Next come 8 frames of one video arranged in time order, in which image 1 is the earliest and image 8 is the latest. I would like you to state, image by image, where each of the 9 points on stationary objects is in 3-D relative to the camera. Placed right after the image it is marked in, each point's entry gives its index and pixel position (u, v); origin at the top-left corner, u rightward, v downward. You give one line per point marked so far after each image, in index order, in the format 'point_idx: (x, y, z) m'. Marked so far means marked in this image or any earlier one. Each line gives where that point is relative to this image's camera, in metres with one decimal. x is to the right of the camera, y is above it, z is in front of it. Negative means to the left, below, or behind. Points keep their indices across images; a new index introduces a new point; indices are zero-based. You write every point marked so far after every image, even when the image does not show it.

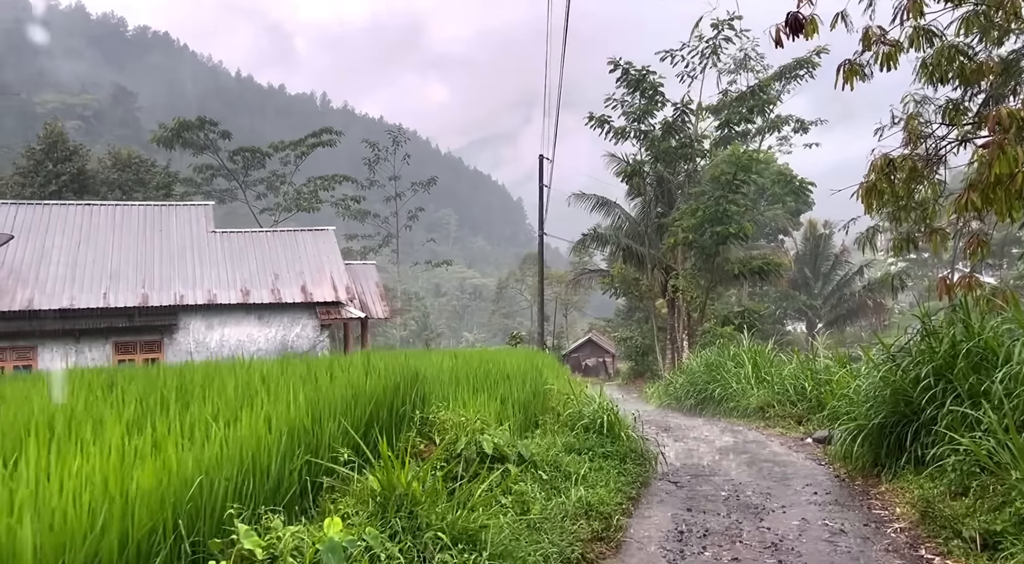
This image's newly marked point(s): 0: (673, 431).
0: (+1.5, -1.4, +7.9) m
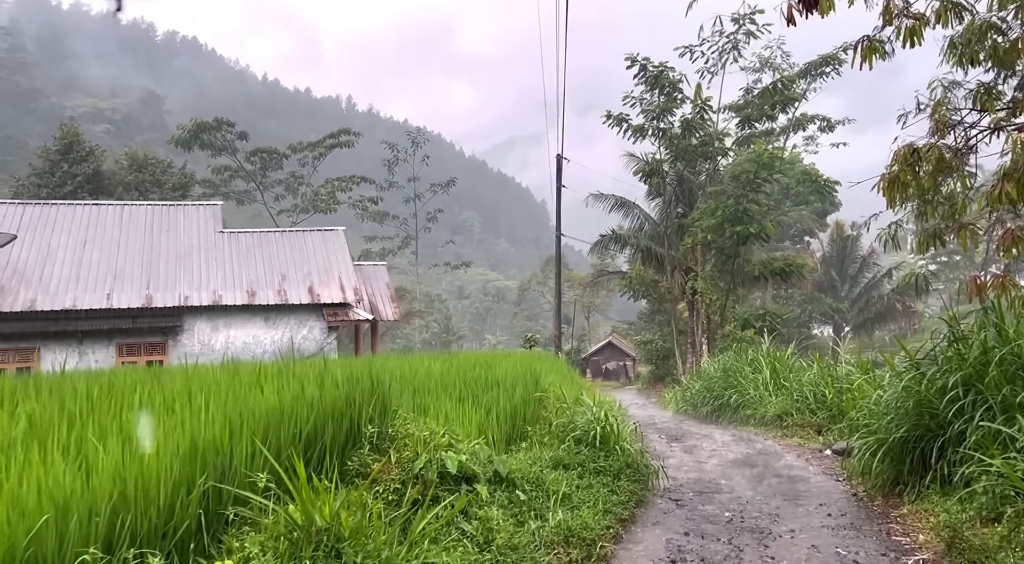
0: (+1.5, -1.4, +7.5) m
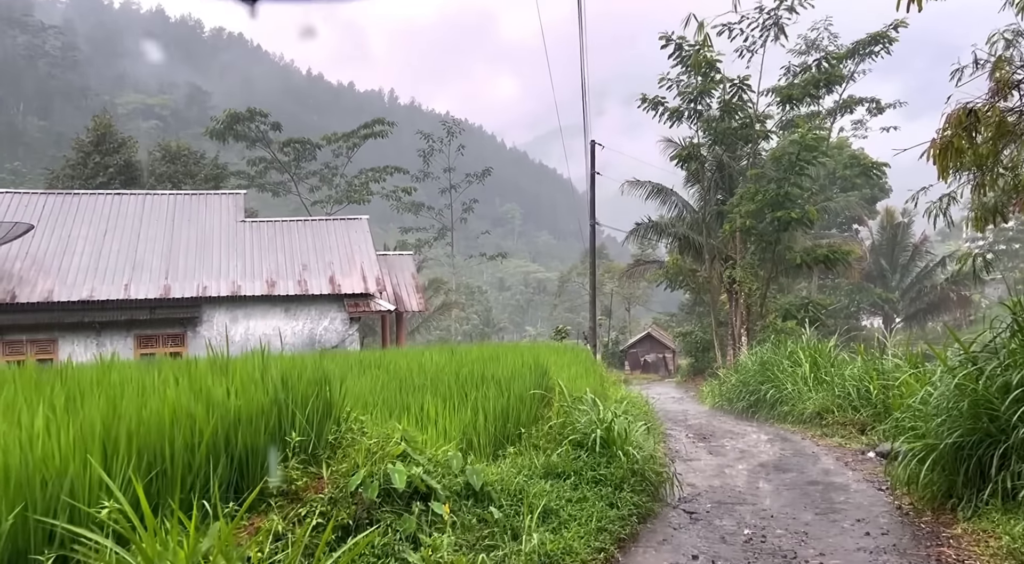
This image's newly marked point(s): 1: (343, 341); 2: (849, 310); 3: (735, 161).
0: (+1.7, -1.3, +6.9) m
1: (-2.6, -0.9, +12.5) m
2: (+7.4, -0.6, +18.3) m
3: (+3.9, +2.1, +14.3) m
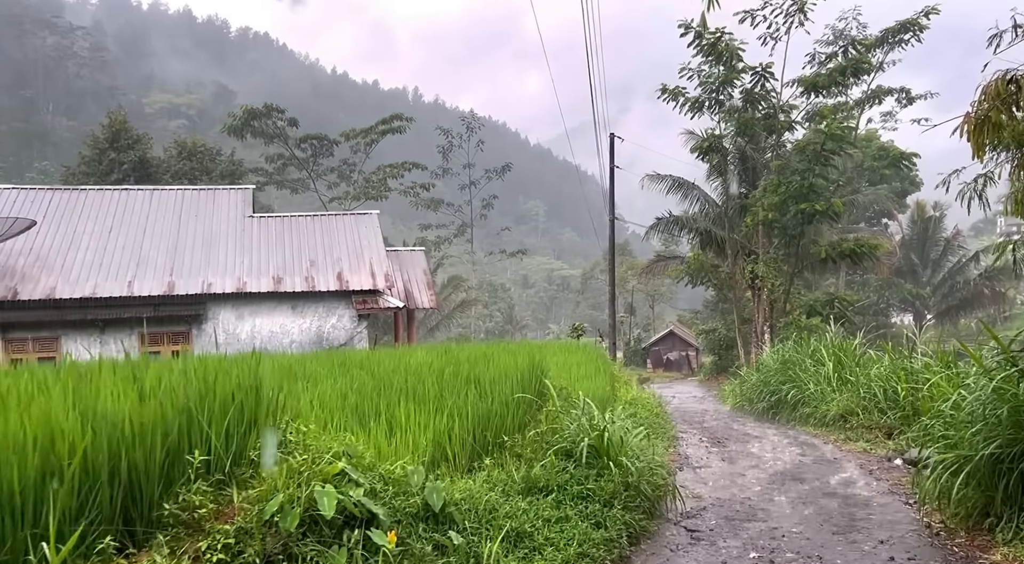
0: (+1.7, -1.3, +6.5) m
1: (-2.4, -0.8, +12.2) m
2: (+7.8, -0.5, +17.6) m
3: (+4.1, +2.2, +13.8) m
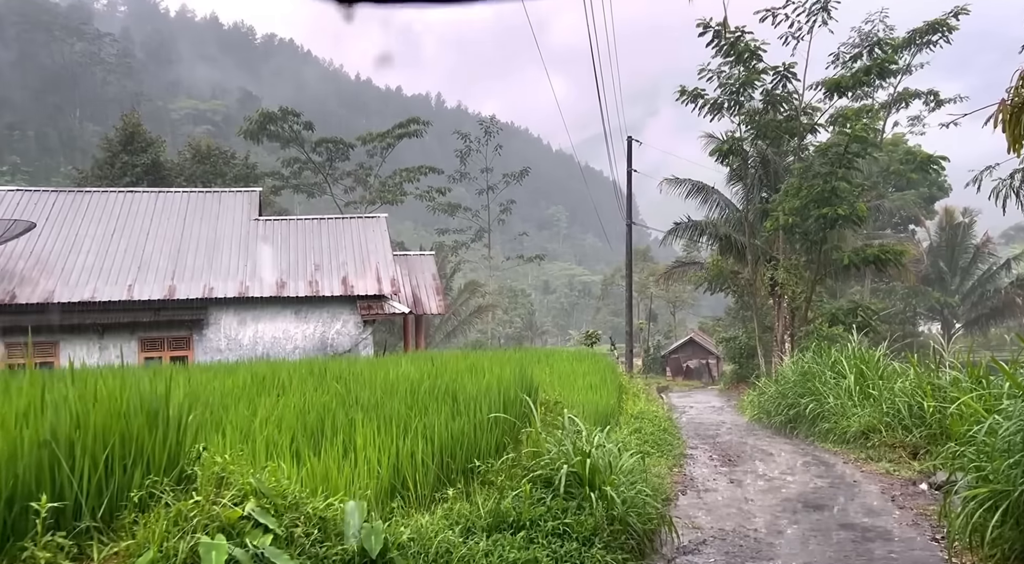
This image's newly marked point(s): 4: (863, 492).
0: (+1.6, -1.3, +6.0) m
1: (-2.2, -0.9, +11.9) m
2: (+8.1, -0.7, +17.0) m
3: (+4.3, +2.0, +13.3) m
4: (+2.1, -1.3, +5.0) m
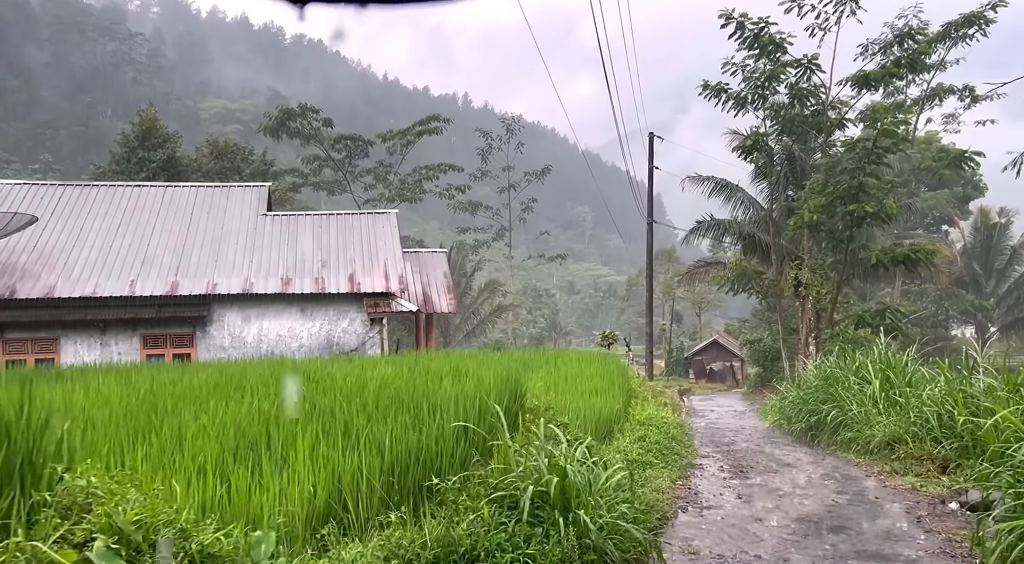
0: (+1.6, -1.3, +5.6) m
1: (-2.1, -0.9, +11.5) m
2: (+8.4, -0.7, +16.4) m
3: (+4.5, +2.0, +12.8) m
4: (+2.1, -1.3, +4.6) m
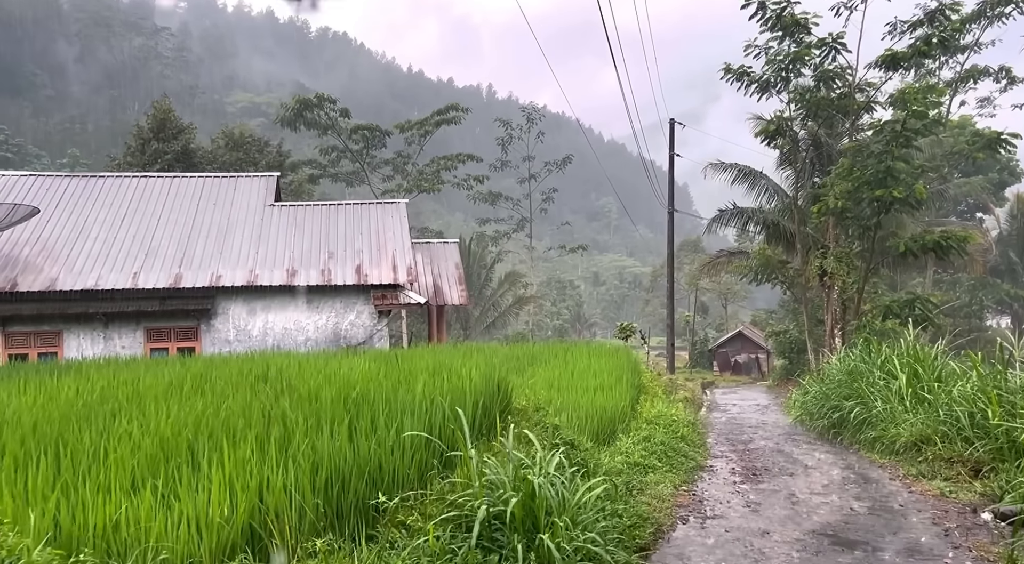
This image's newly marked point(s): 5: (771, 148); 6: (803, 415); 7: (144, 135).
0: (+1.6, -1.2, +5.2) m
1: (-1.9, -0.7, +11.2) m
2: (+8.7, -0.5, +15.7) m
3: (+4.7, +2.2, +12.3) m
4: (+2.0, -1.2, +4.1) m
5: (+3.9, +2.1, +12.7) m
6: (+2.8, -1.3, +8.2) m
7: (-8.8, +3.5, +19.8) m
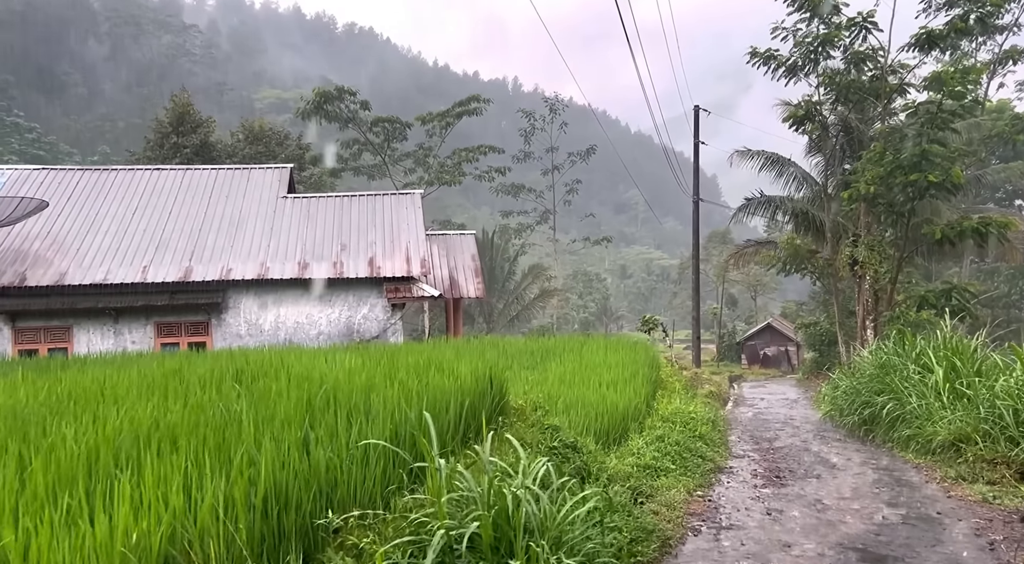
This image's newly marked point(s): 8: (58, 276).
0: (+1.6, -1.2, +4.8) m
1: (-1.7, -0.6, +11.0) m
2: (+9.0, -0.3, +15.1) m
3: (+4.9, +2.3, +11.7) m
4: (+2.0, -1.1, +3.7) m
5: (+4.1, +2.2, +12.2) m
6: (+3.0, -1.2, +7.7) m
7: (-8.3, +3.6, +19.7) m
8: (-5.6, +0.1, +10.1) m
